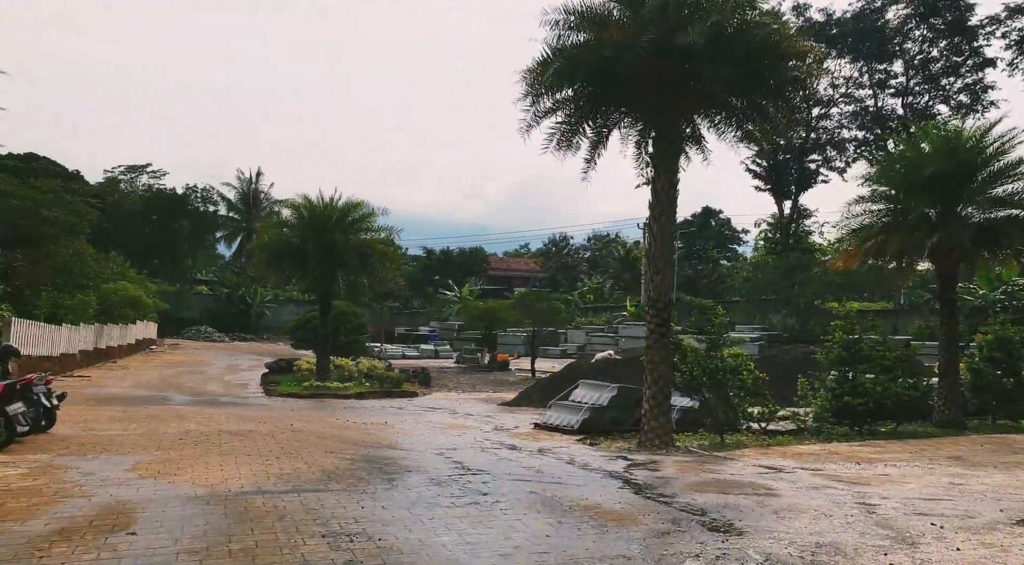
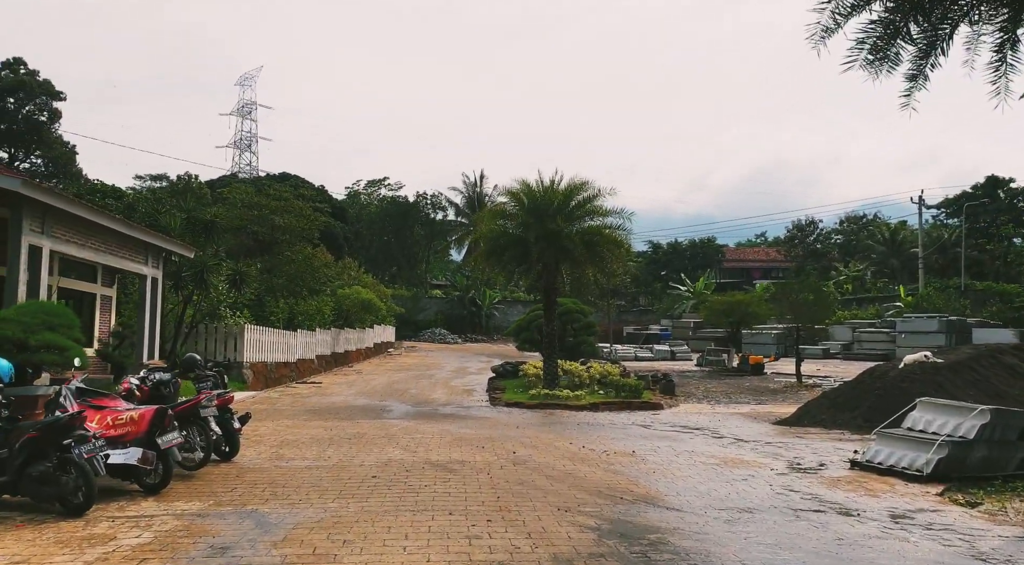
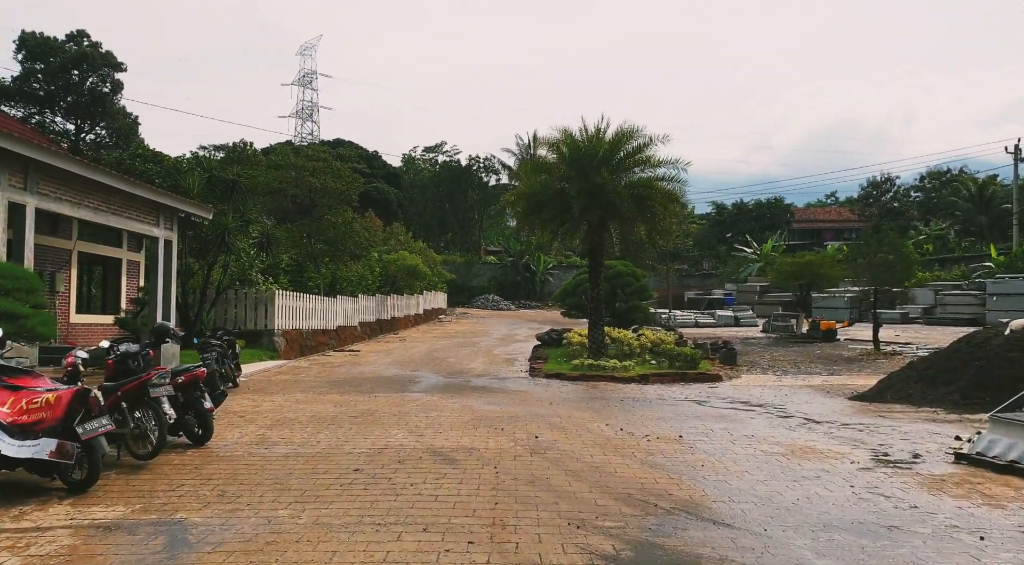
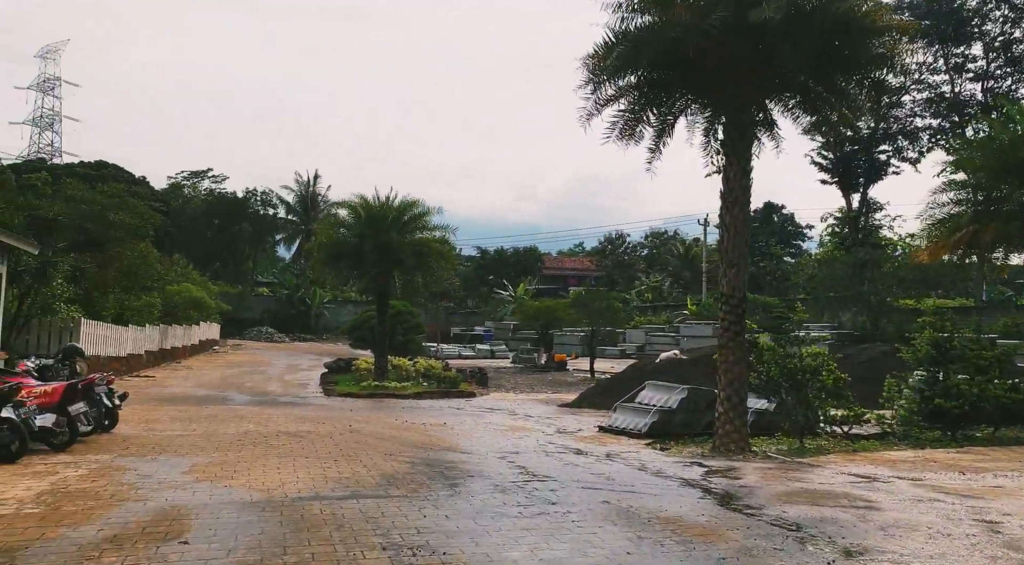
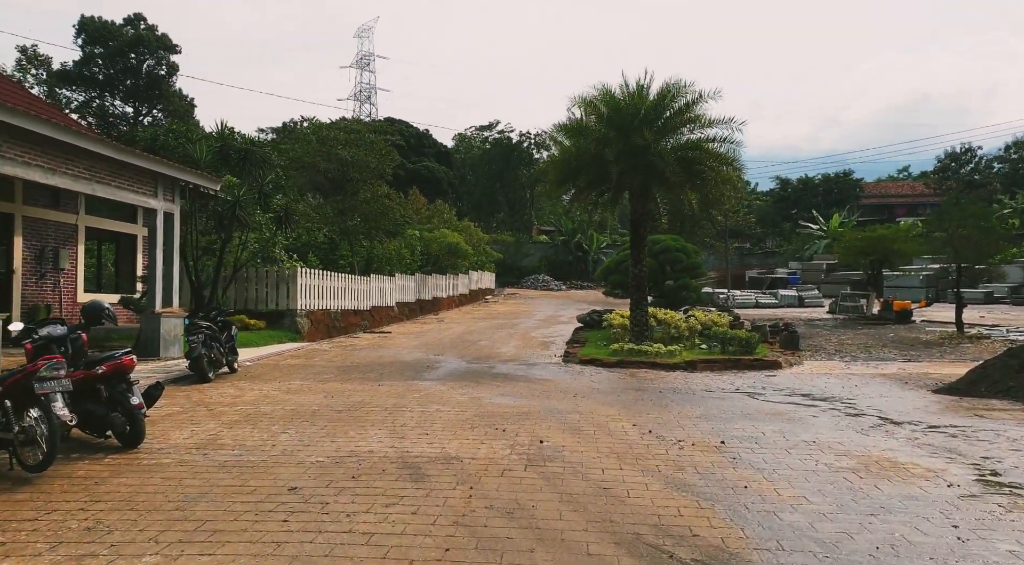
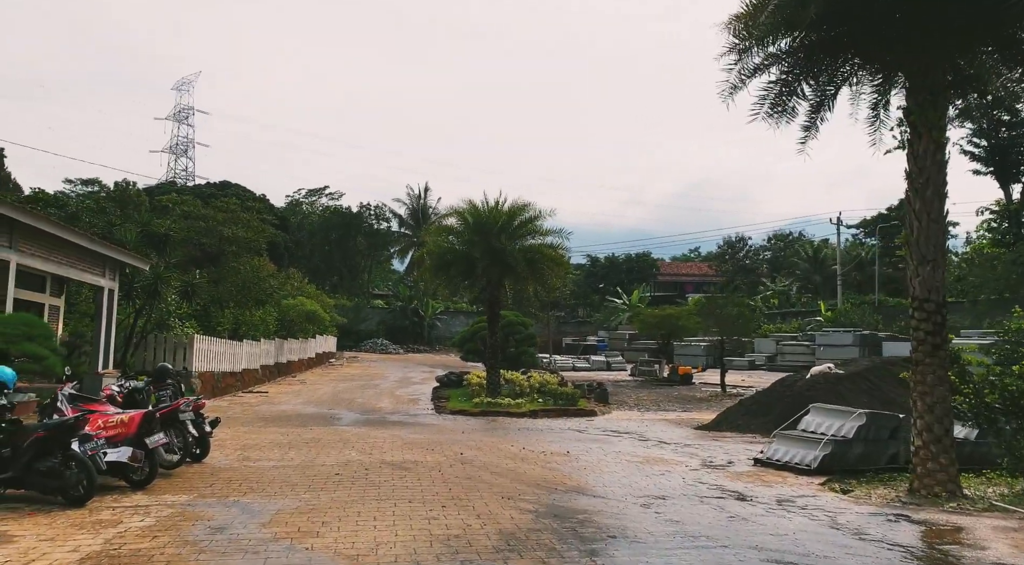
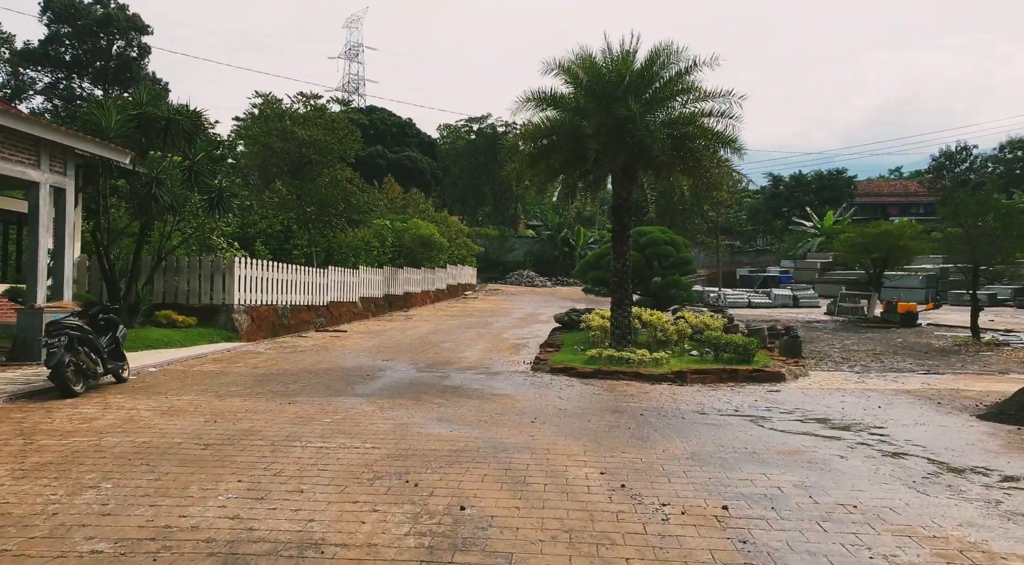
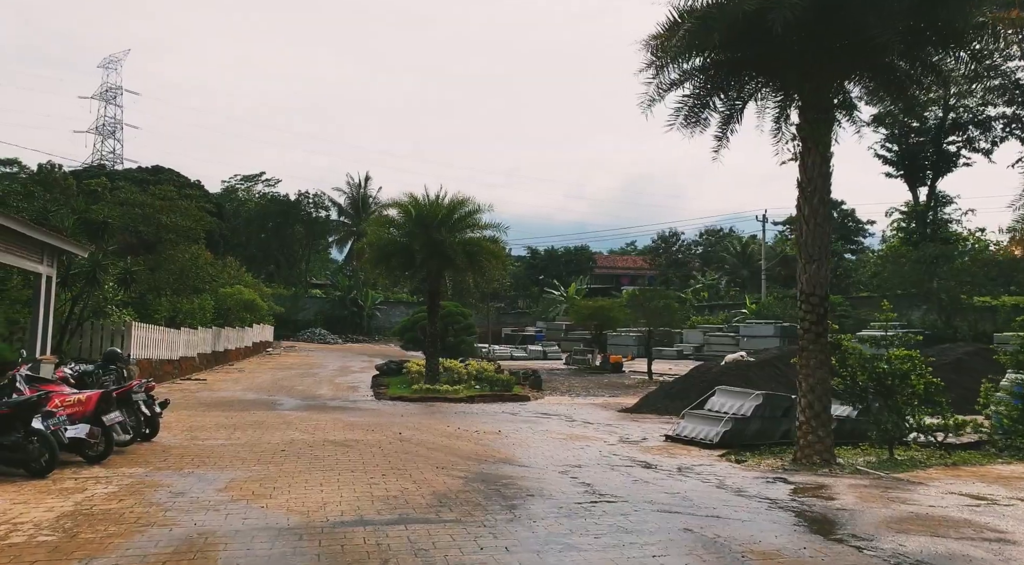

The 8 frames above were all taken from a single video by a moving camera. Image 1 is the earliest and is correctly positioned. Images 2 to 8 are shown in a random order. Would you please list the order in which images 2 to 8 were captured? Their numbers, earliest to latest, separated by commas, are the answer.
4, 8, 6, 2, 3, 5, 7
